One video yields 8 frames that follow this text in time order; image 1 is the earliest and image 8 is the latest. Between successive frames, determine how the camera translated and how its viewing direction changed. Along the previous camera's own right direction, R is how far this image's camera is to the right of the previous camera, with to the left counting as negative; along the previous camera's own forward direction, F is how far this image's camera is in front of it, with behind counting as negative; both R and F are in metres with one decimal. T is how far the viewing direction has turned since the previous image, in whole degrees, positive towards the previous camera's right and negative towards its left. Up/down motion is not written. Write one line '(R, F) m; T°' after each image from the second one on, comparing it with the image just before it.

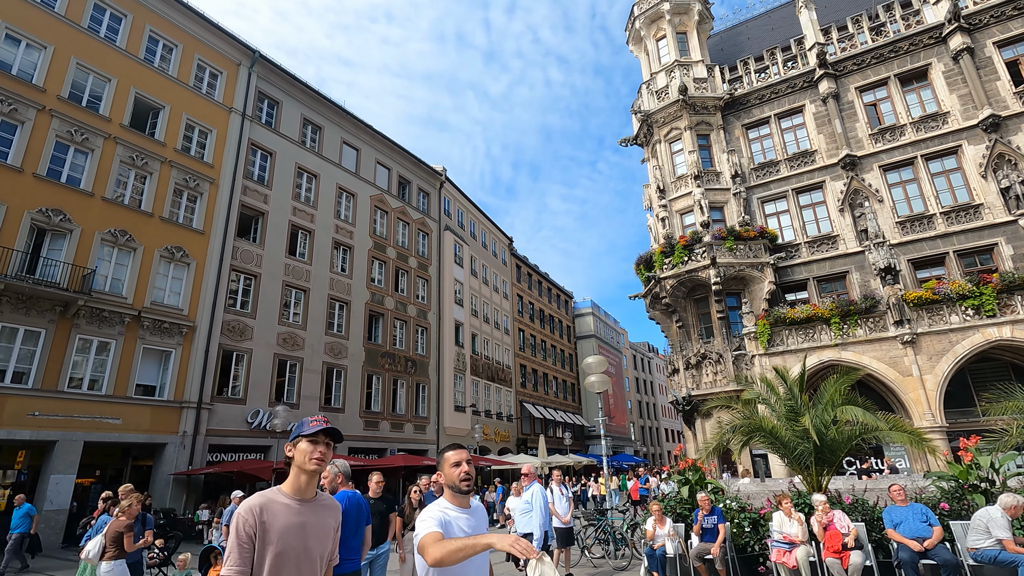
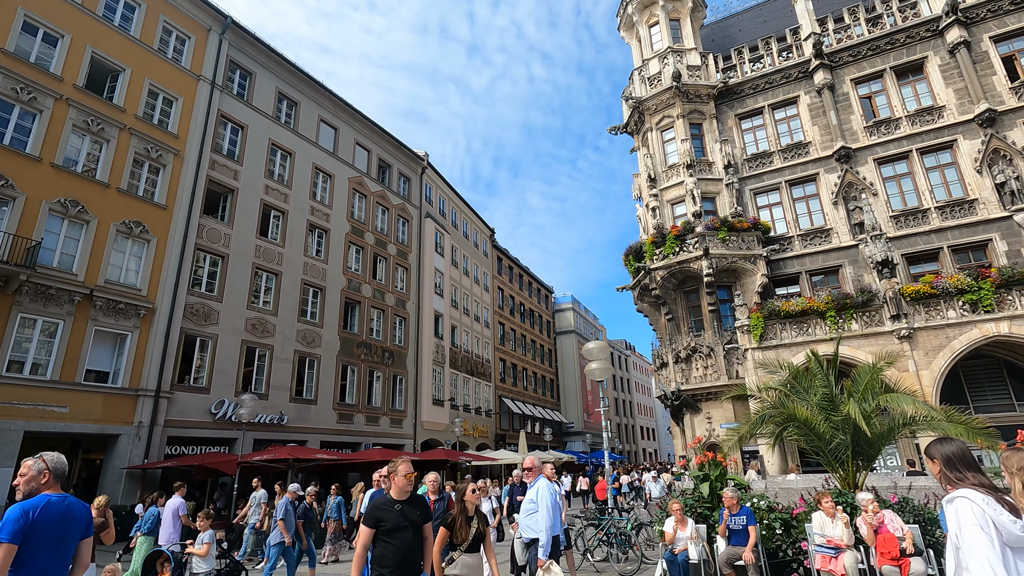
(-0.4, +1.0) m; +3°
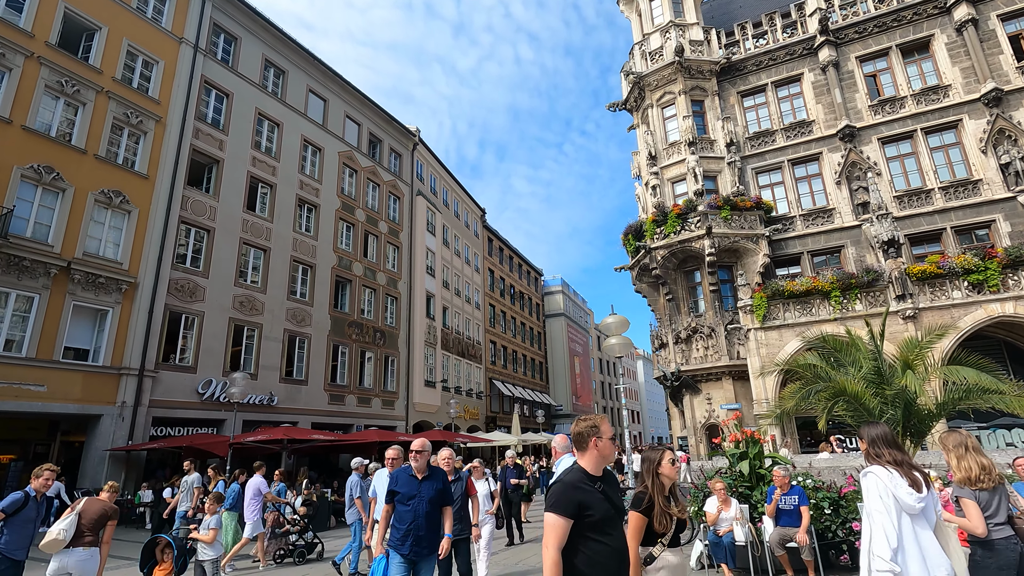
(-0.6, +0.6) m; +2°
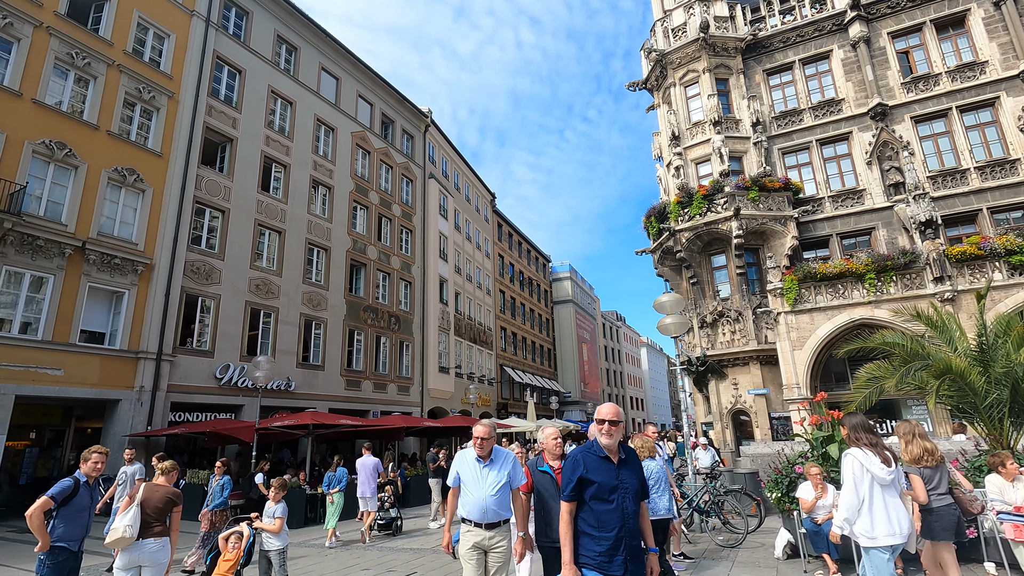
(-0.9, +0.5) m; 0°
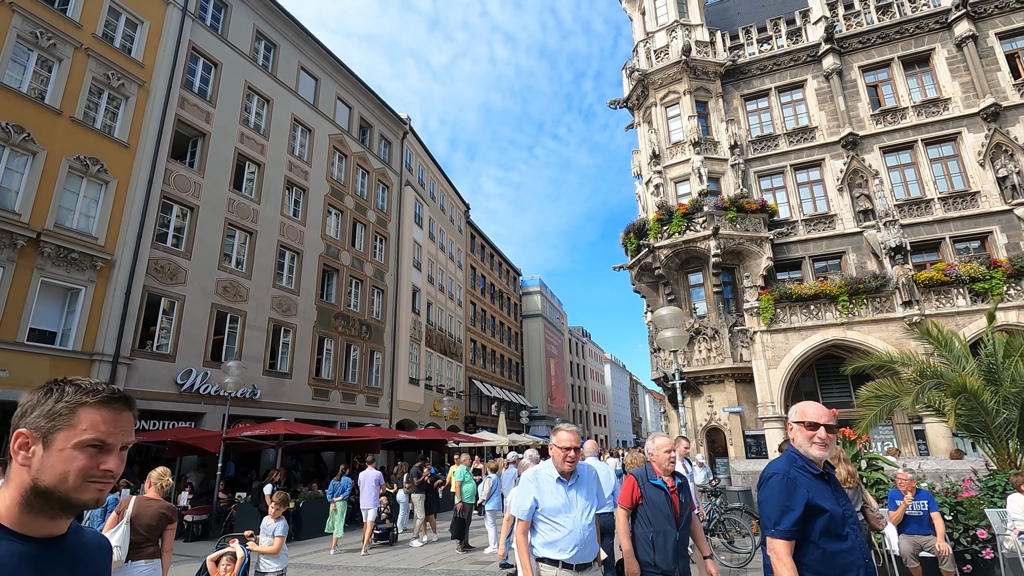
(-0.6, +0.3) m; +4°
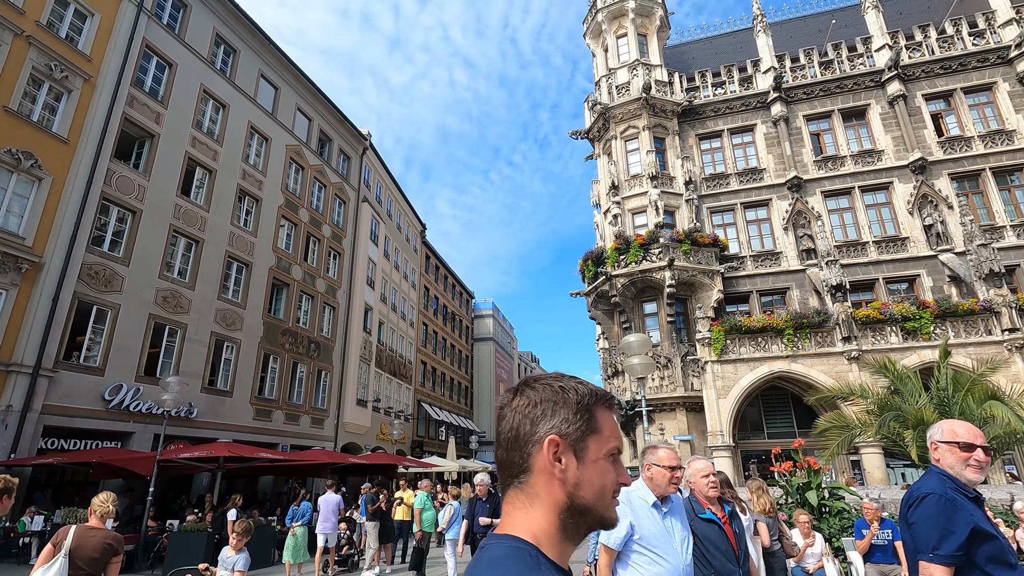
(-0.4, +0.1) m; +5°
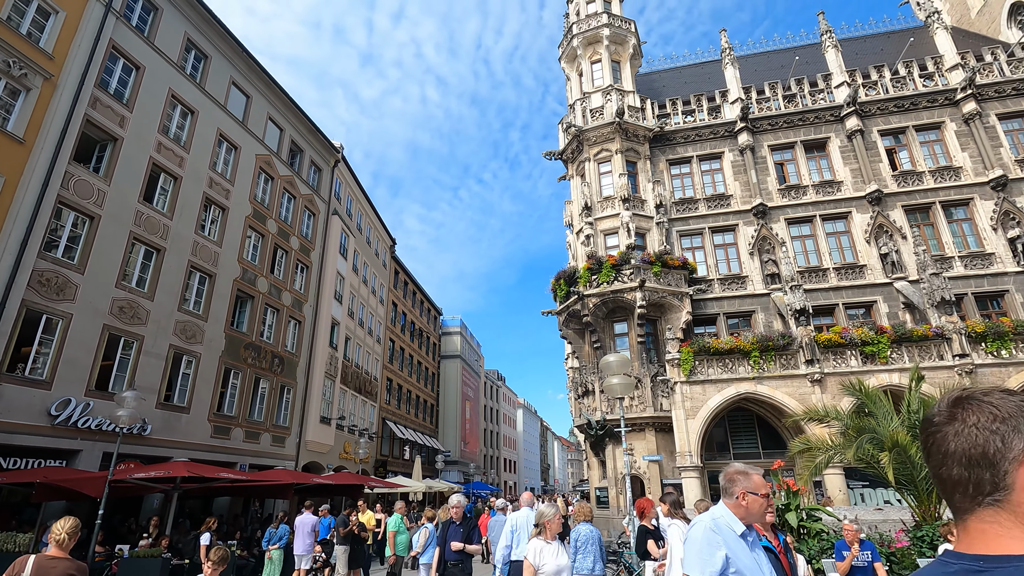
(-0.3, +0.1) m; +4°
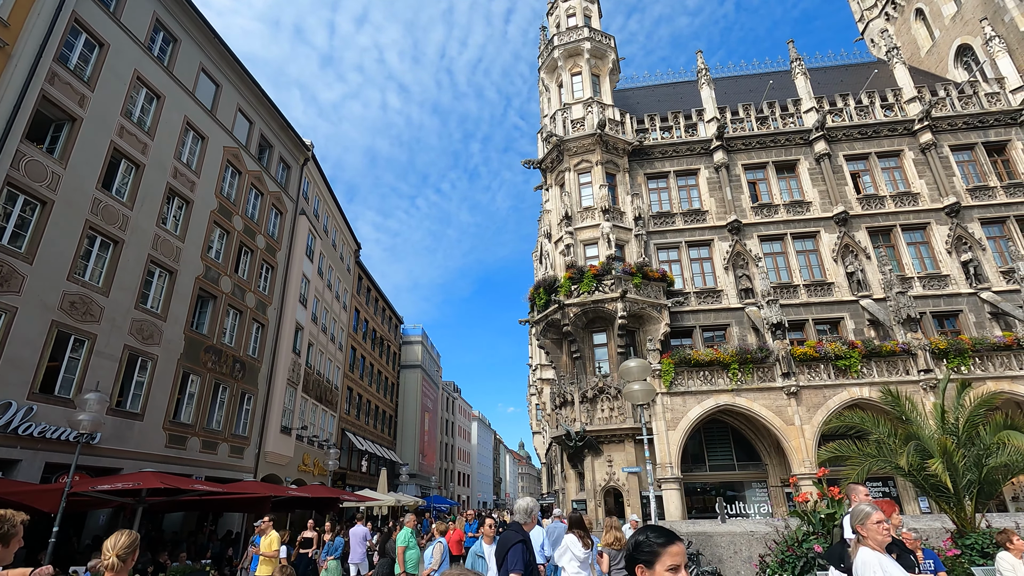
(-1.2, +0.5) m; +5°
